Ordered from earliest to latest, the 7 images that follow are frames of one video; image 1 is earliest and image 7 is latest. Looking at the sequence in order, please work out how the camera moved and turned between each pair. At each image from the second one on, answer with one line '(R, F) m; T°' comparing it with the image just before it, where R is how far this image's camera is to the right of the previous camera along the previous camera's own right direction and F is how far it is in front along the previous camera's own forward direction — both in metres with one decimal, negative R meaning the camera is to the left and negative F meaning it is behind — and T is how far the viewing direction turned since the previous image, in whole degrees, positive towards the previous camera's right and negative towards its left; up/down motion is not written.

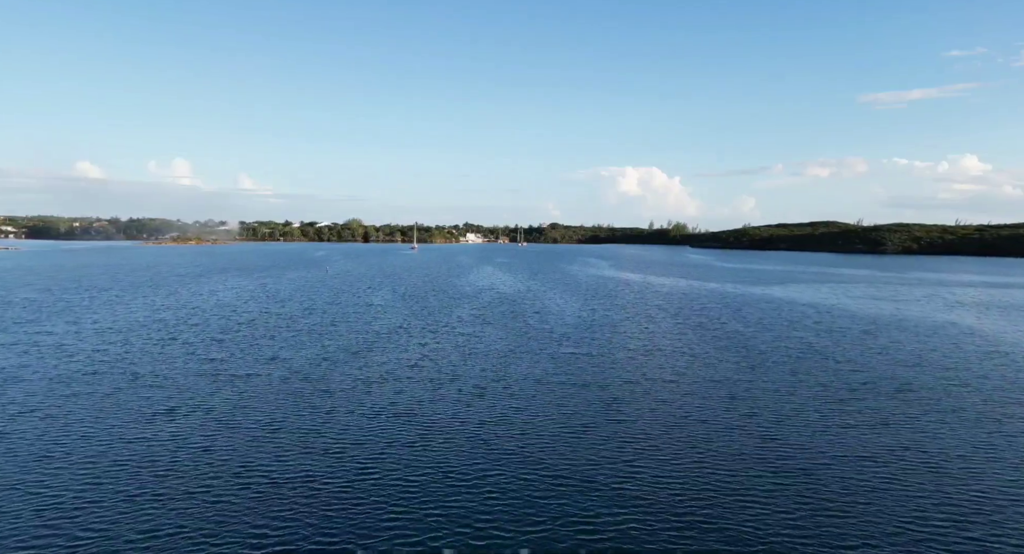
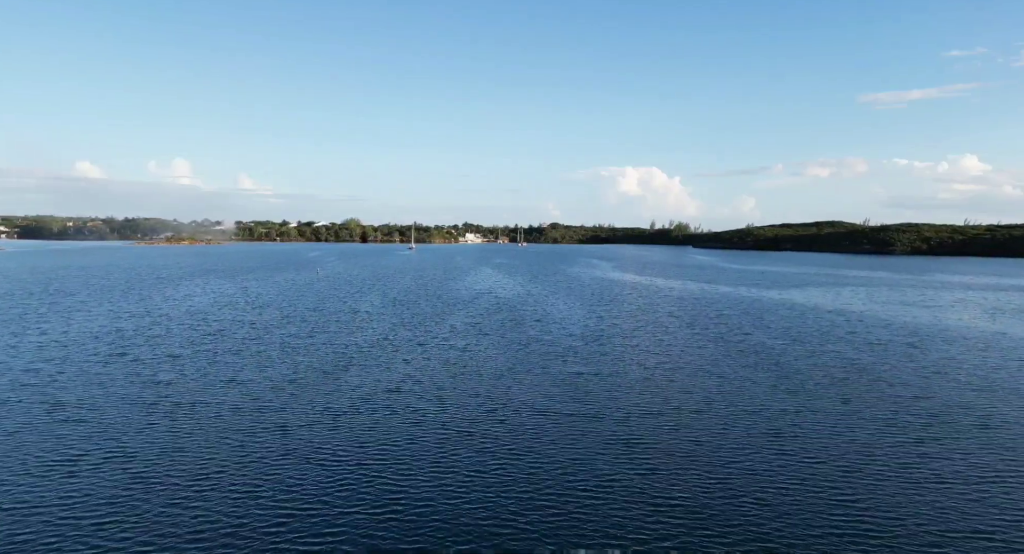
(+0.1, +3.6) m; 0°
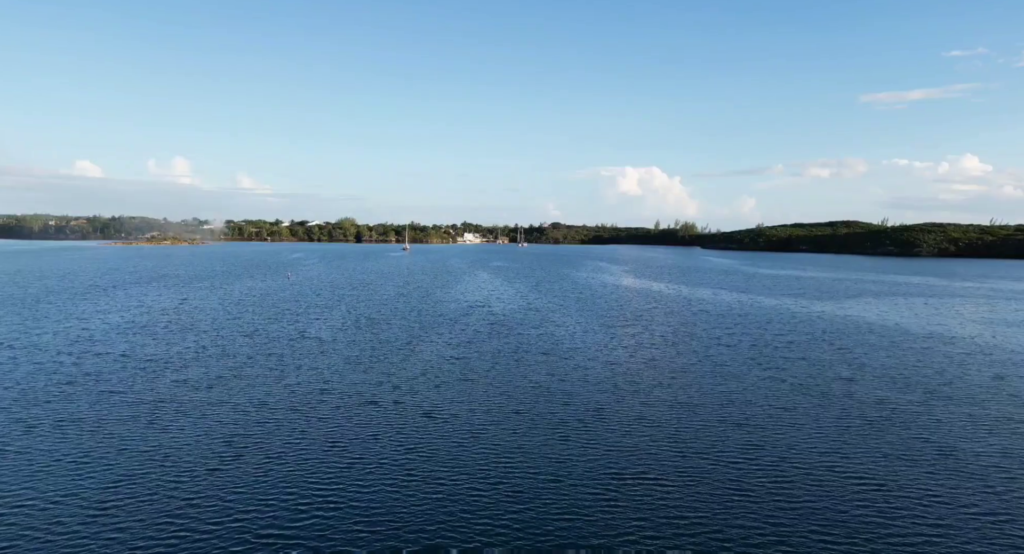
(+0.1, +9.7) m; 0°
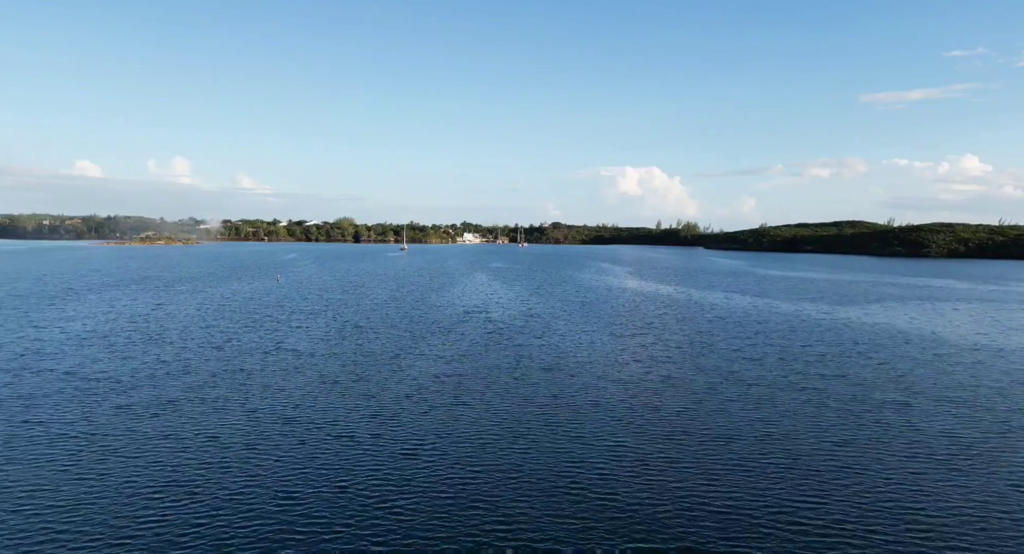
(0.0, +3.1) m; 0°
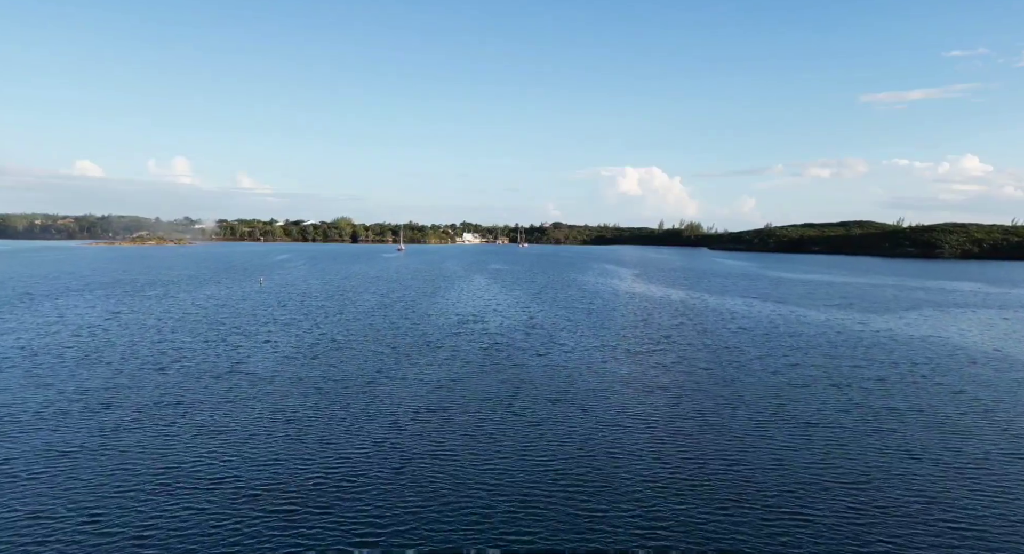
(0.0, +4.3) m; 0°
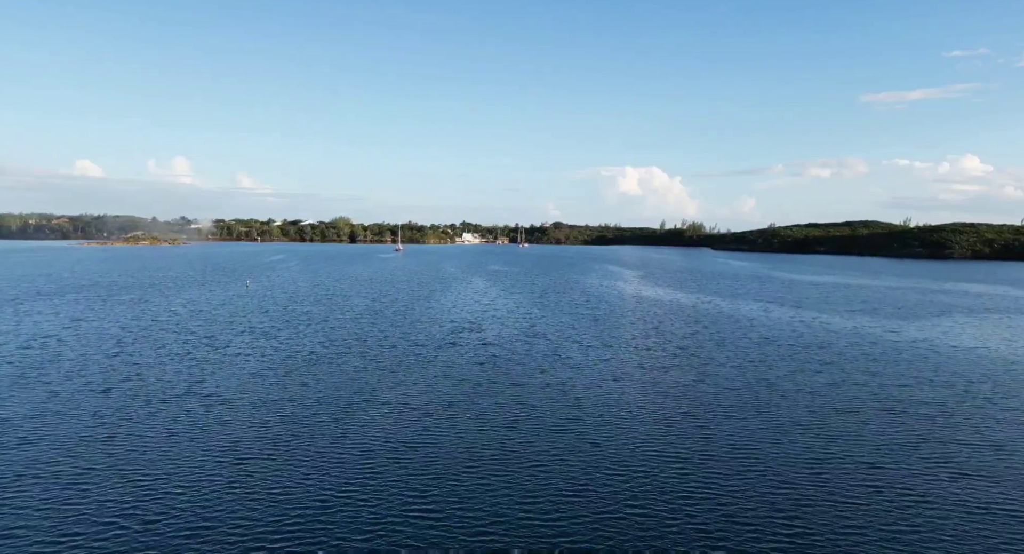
(0.0, +3.1) m; 0°
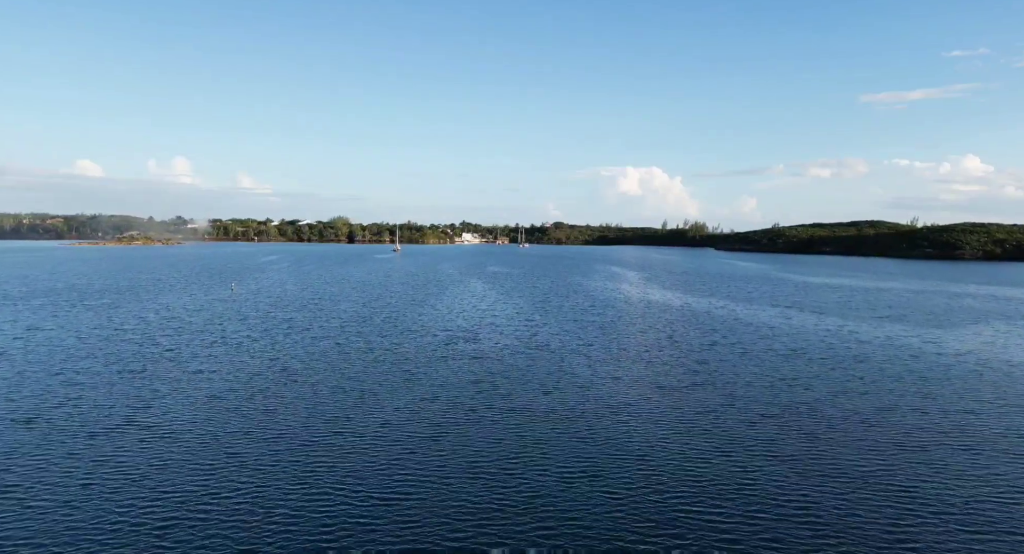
(0.0, +3.1) m; 0°
